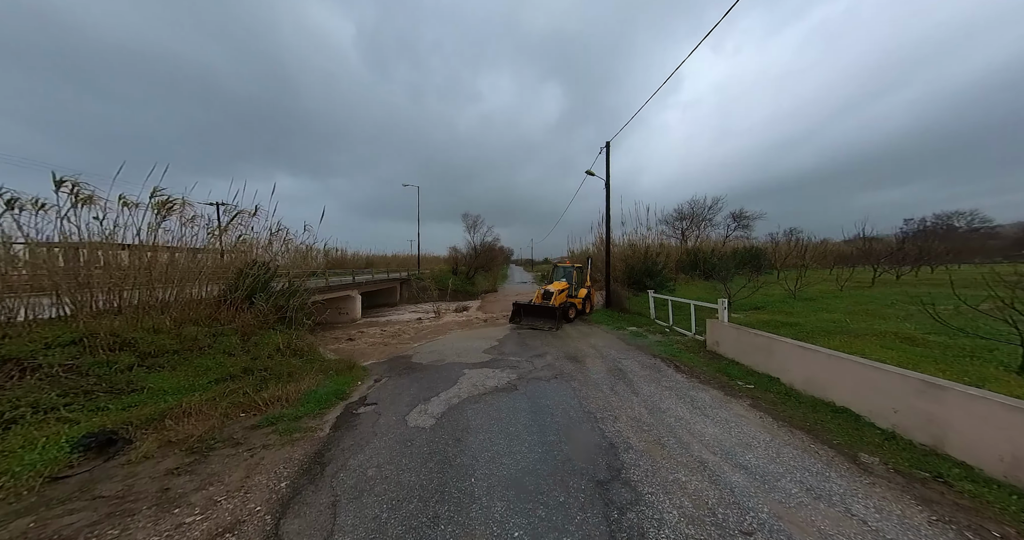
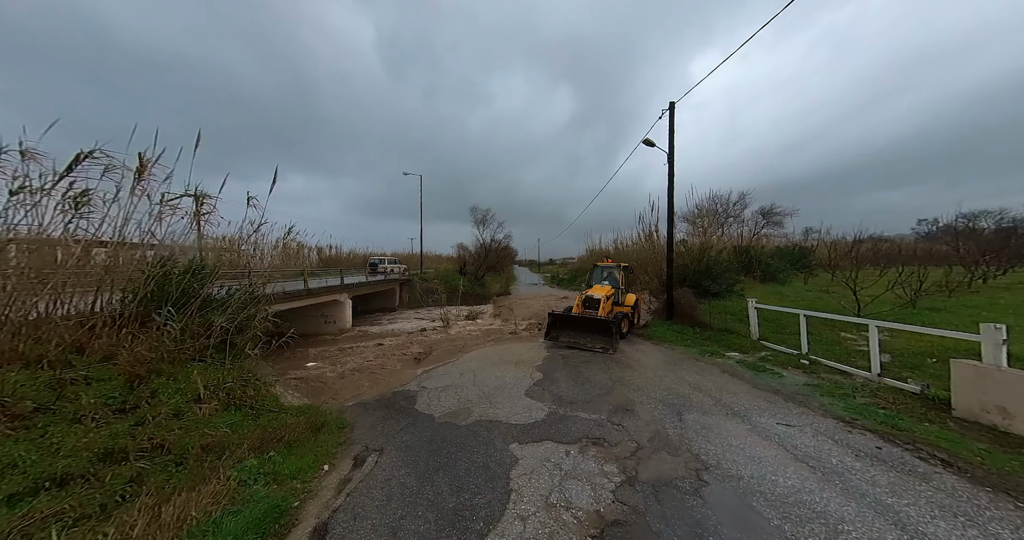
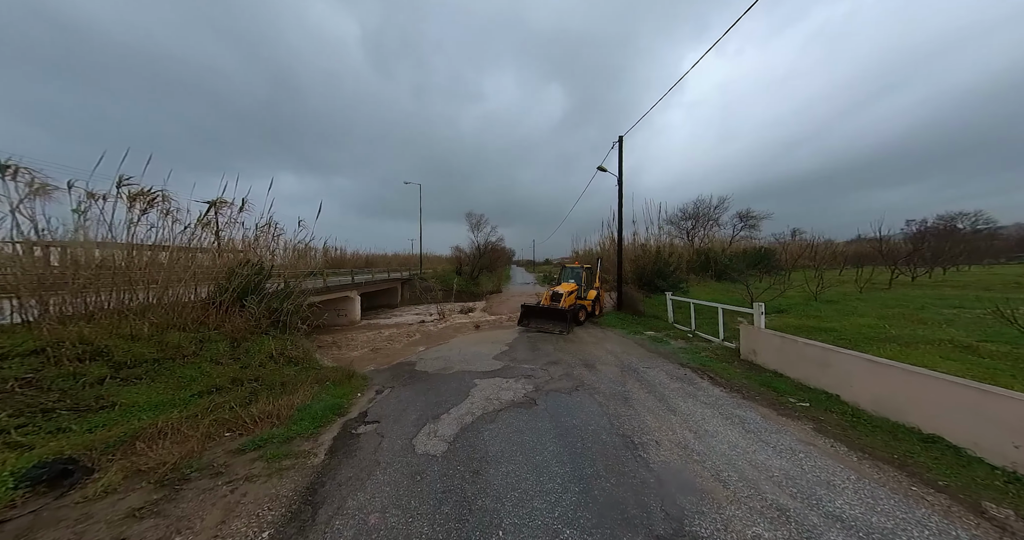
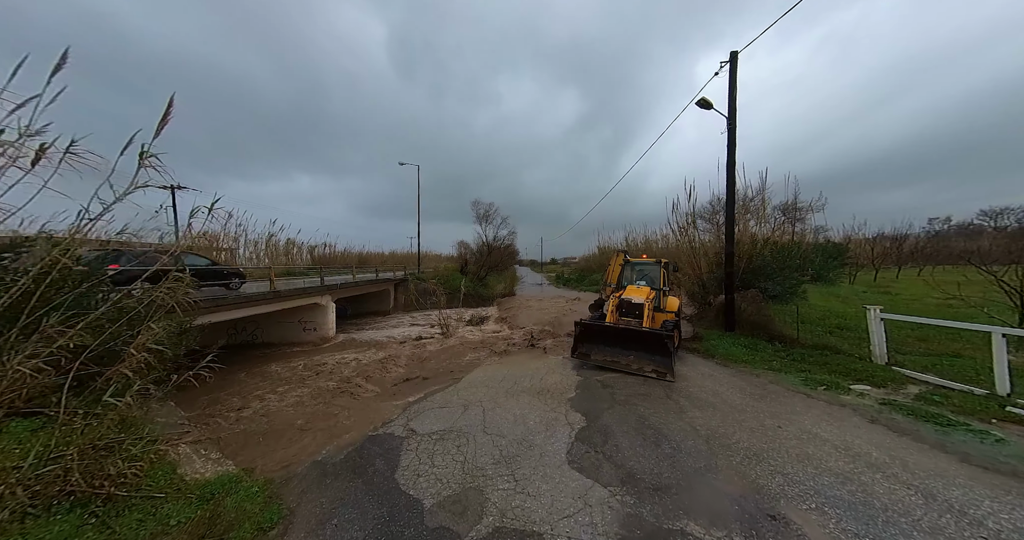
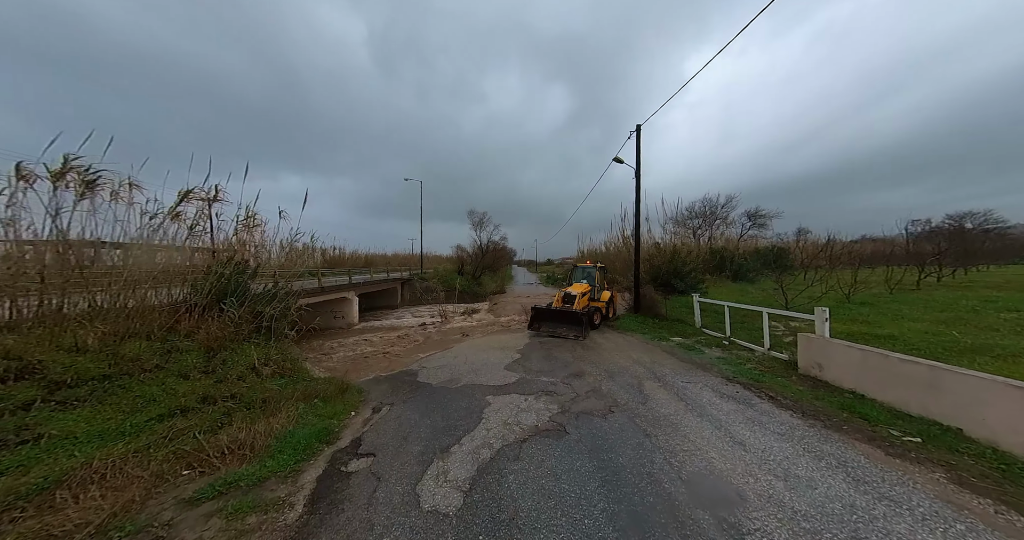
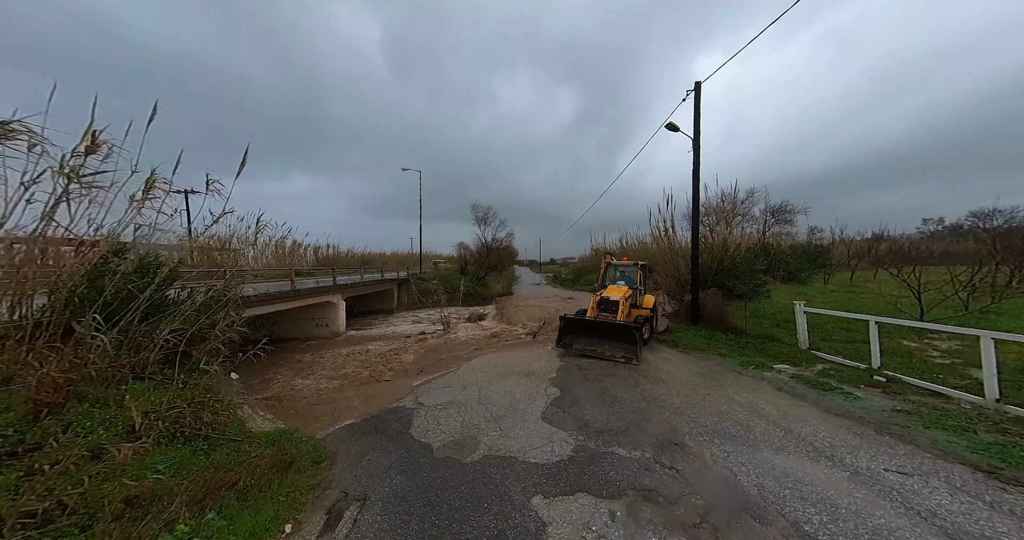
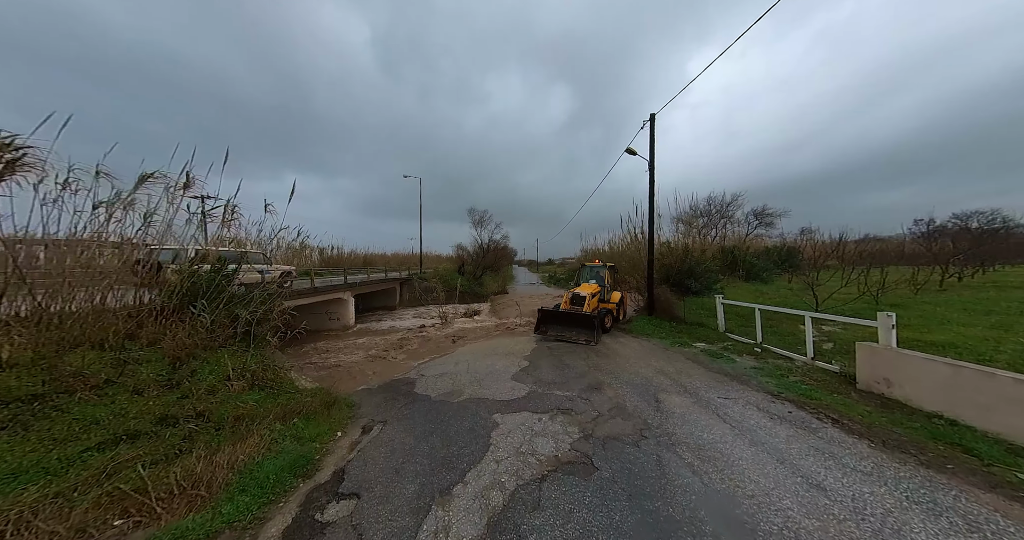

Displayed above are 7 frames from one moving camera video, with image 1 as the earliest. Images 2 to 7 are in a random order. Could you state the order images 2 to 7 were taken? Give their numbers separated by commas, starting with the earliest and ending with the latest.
3, 5, 7, 2, 6, 4
